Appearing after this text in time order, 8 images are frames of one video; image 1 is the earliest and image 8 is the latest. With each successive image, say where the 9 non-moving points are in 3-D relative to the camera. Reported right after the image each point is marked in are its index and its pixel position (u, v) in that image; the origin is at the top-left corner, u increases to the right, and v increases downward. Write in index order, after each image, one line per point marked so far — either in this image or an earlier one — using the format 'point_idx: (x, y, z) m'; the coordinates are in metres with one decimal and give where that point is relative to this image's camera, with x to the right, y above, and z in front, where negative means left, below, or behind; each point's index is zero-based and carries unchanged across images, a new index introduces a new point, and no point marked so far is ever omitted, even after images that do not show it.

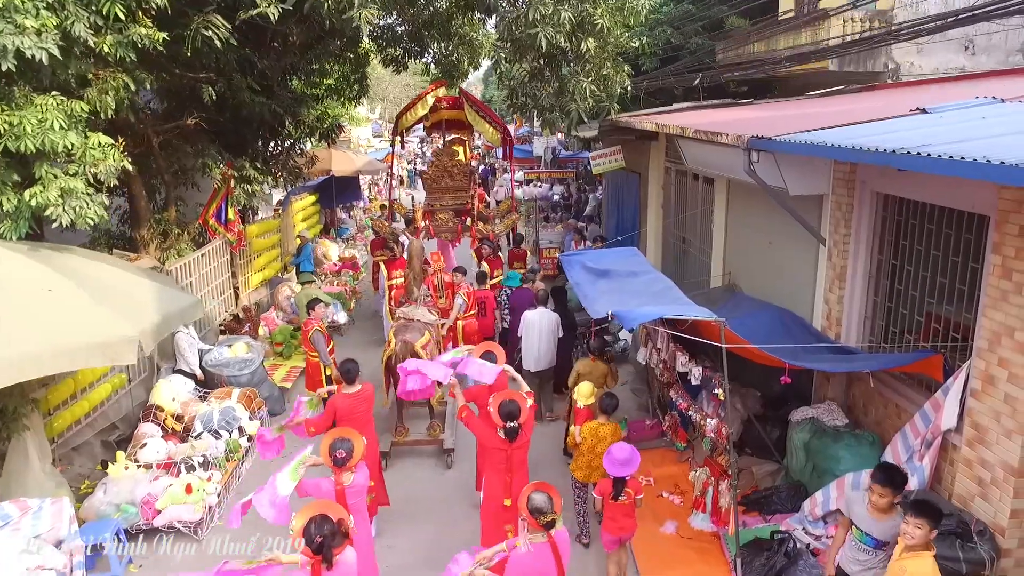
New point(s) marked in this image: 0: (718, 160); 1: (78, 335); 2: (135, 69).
0: (+2.1, +1.3, +7.0) m
1: (-2.3, -0.3, +3.7) m
2: (-2.8, +1.6, +5.3) m
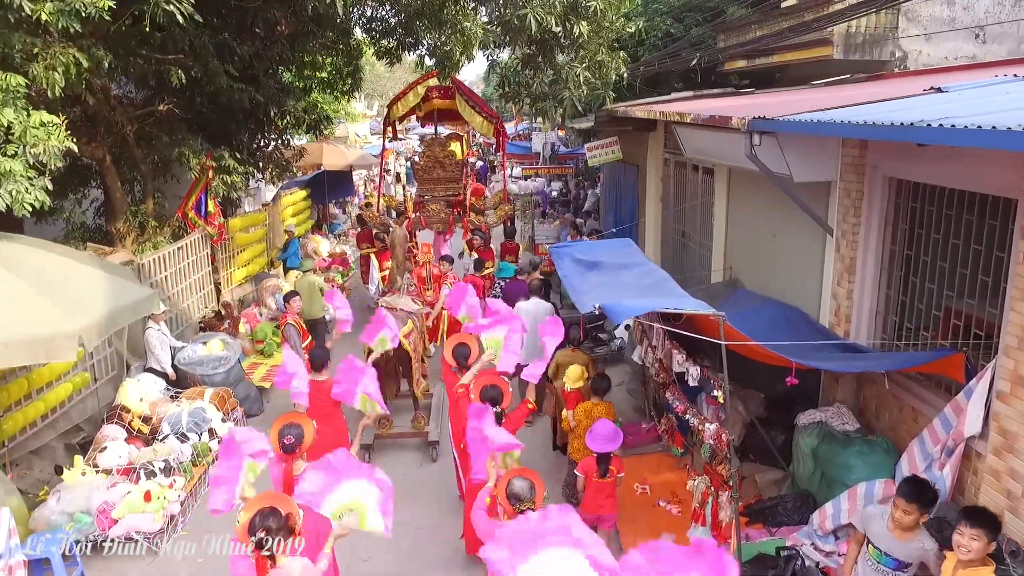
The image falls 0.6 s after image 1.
0: (+2.0, +1.3, +6.6) m
1: (-2.4, -0.2, +3.3) m
2: (-2.9, +1.7, +4.9) m
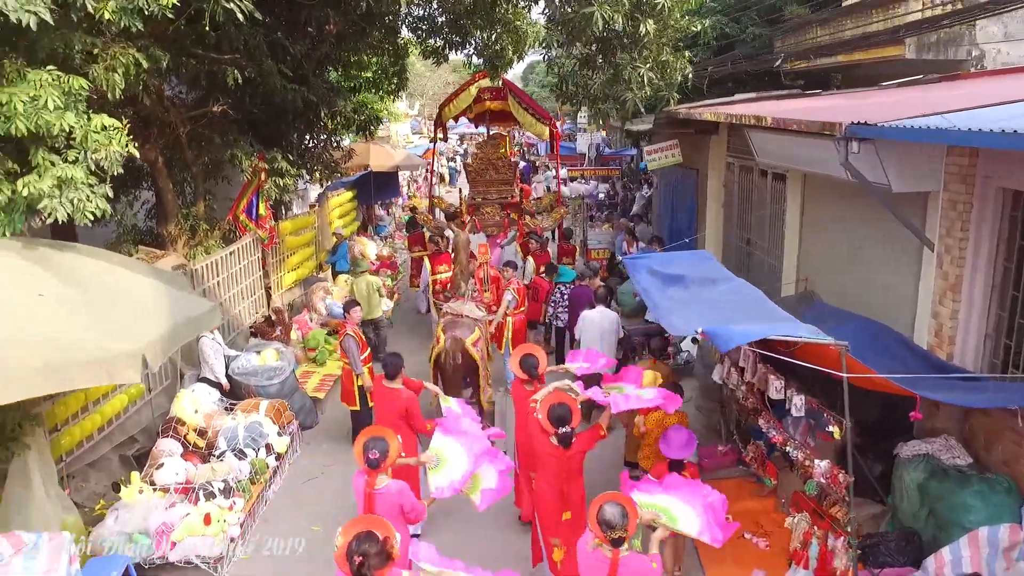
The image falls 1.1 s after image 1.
0: (+2.5, +1.2, +6.2) m
1: (-2.0, -0.3, +3.1) m
2: (-2.4, +1.6, +4.7) m
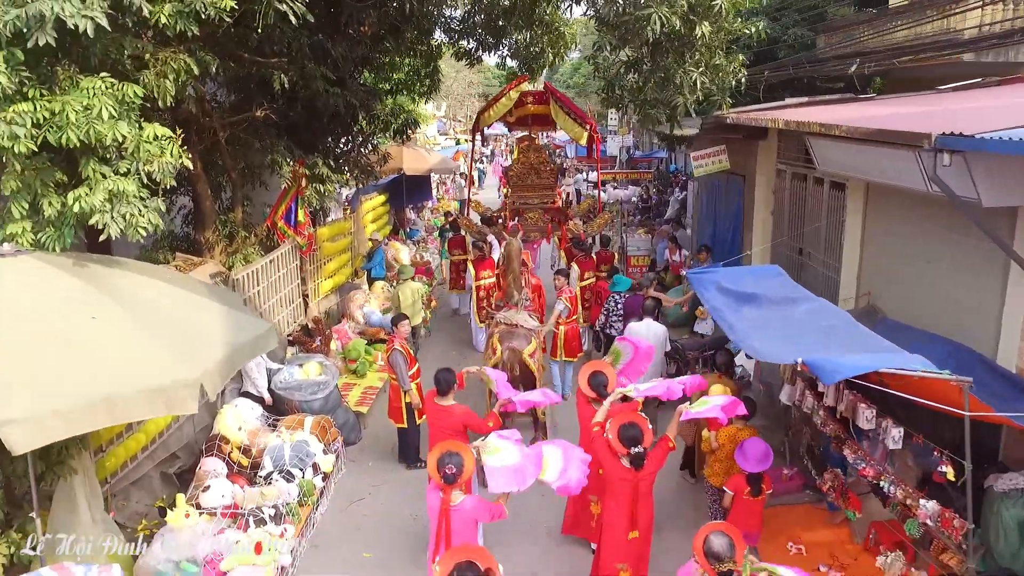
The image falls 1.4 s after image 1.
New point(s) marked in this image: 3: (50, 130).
0: (+3.0, +1.1, +5.9) m
1: (-1.6, -0.4, +2.9) m
2: (-2.0, +1.5, +4.5) m
3: (-2.3, +0.8, +3.5) m
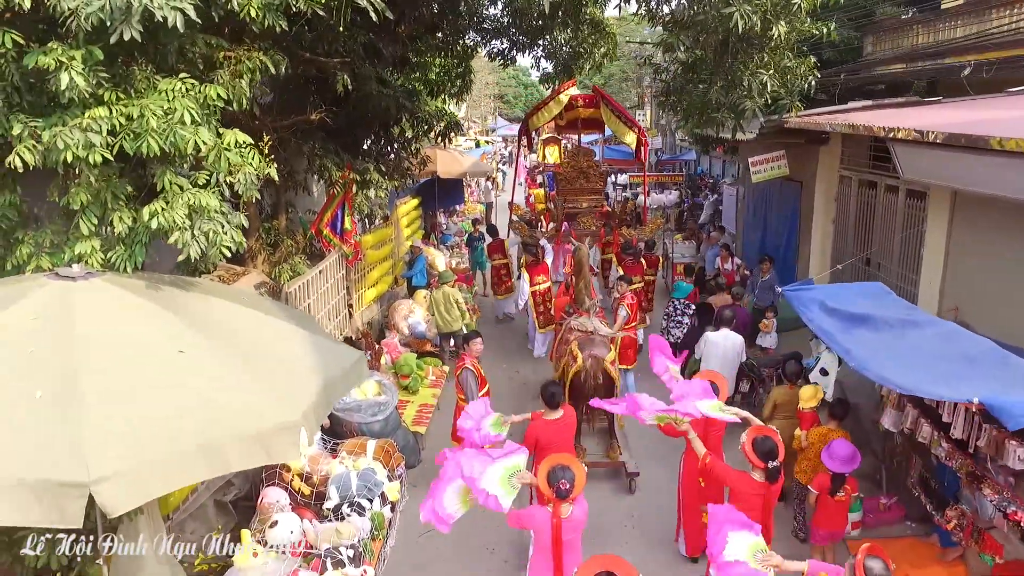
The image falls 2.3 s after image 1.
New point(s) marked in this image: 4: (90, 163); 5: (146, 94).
0: (+3.6, +0.9, +5.5) m
1: (-1.1, -0.5, +2.6) m
2: (-1.4, +1.4, +4.2) m
3: (-1.7, +0.7, +3.1) m
4: (-1.8, +0.5, +3.1) m
5: (-1.7, +0.9, +3.3) m
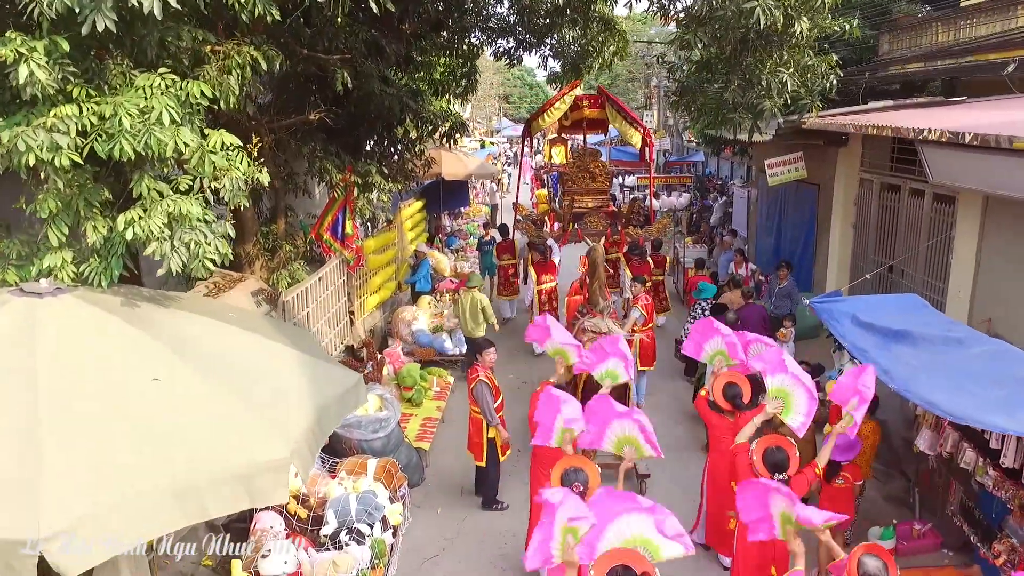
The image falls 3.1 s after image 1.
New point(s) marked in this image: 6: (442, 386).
0: (+3.6, +0.9, +5.2) m
1: (-1.0, -0.6, +2.3) m
2: (-1.4, +1.3, +3.9) m
3: (-1.7, +0.6, +2.9) m
4: (-1.8, +0.5, +2.8) m
5: (-1.6, +0.8, +3.0) m
6: (-0.7, -1.0, +6.9) m
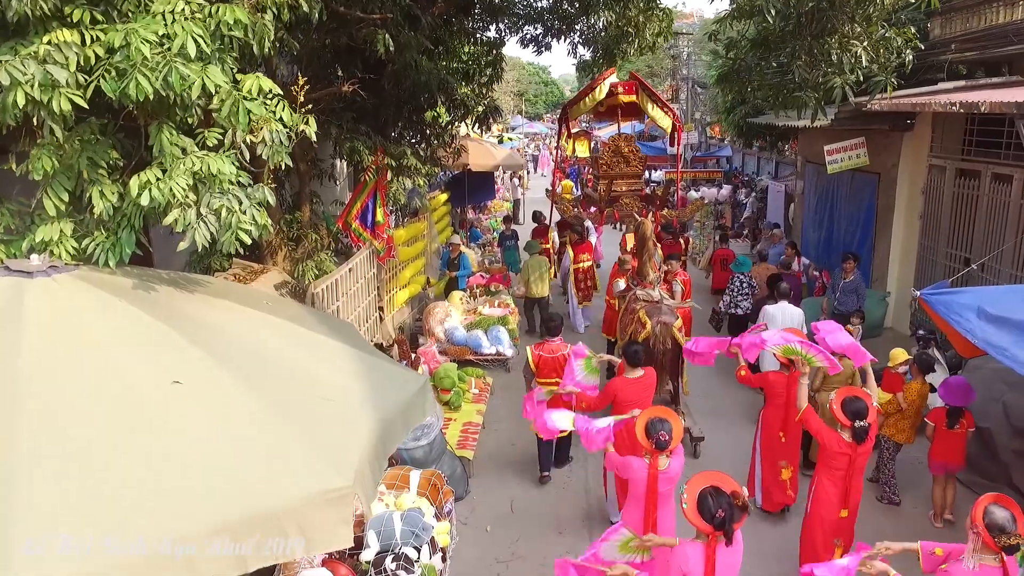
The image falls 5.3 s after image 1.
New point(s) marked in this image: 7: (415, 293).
0: (+4.0, +0.9, +4.6) m
1: (-0.7, -0.5, +1.7) m
2: (-1.0, +1.4, +3.3) m
3: (-1.3, +0.7, +2.3) m
4: (-1.4, +0.5, +2.2) m
5: (-1.3, +0.9, +2.4) m
6: (-0.3, -0.9, +6.3) m
7: (-1.1, -0.1, +8.0) m
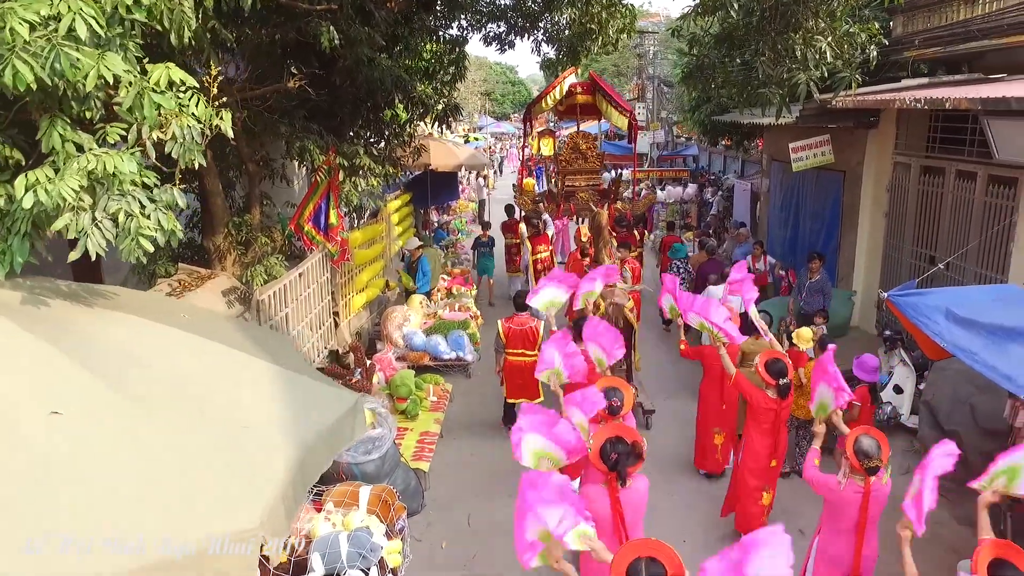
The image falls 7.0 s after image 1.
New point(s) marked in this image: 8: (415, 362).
0: (+3.8, +0.9, +4.5) m
1: (-0.8, -0.5, +1.5) m
2: (-1.2, +1.4, +3.0) m
3: (-1.5, +0.6, +2.0) m
4: (-1.6, +0.5, +1.9) m
5: (-1.5, +0.9, +2.1) m
6: (-0.6, -0.9, +6.1) m
7: (-1.5, -0.1, +7.7) m
8: (-0.9, -0.7, +6.7) m
